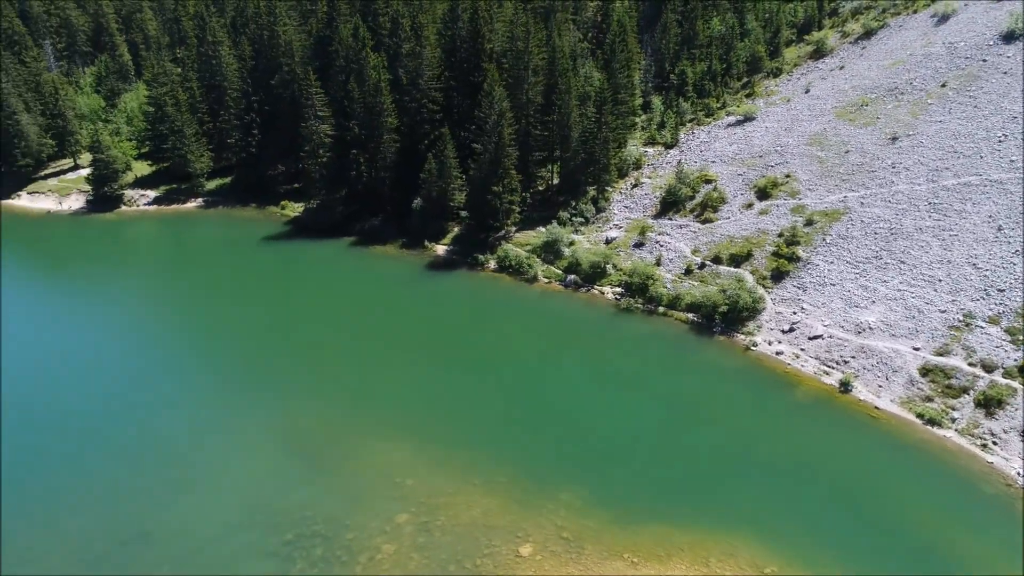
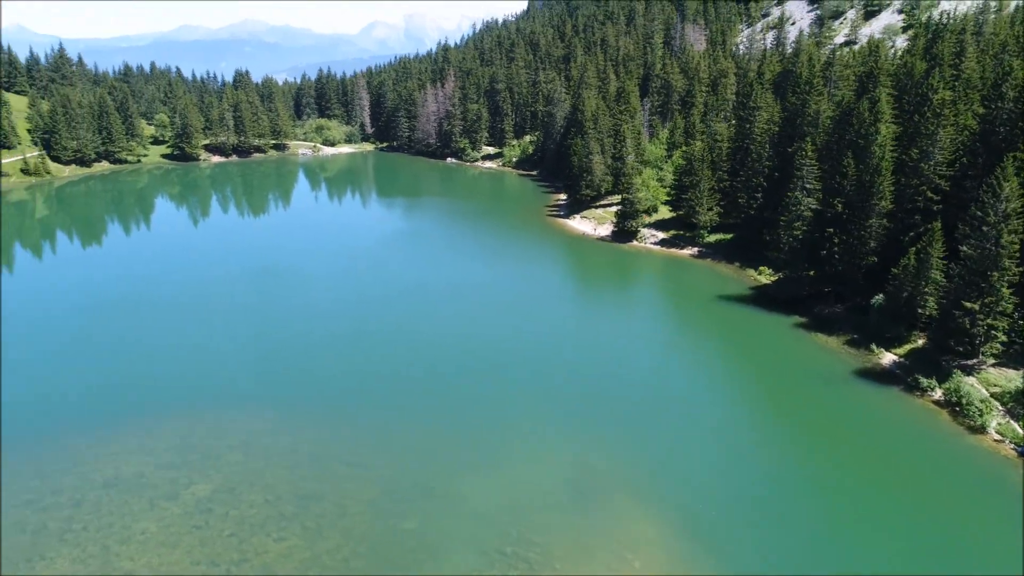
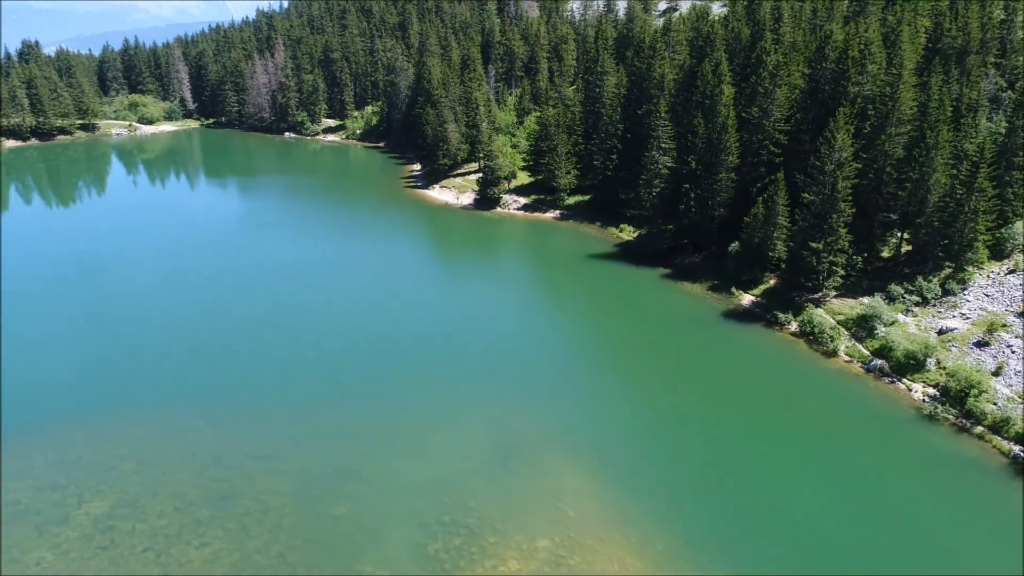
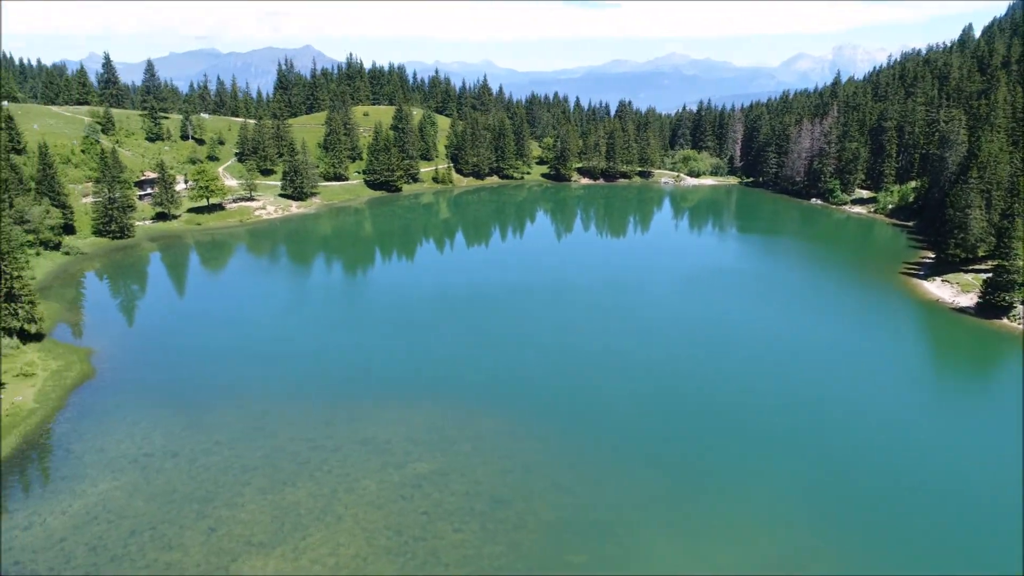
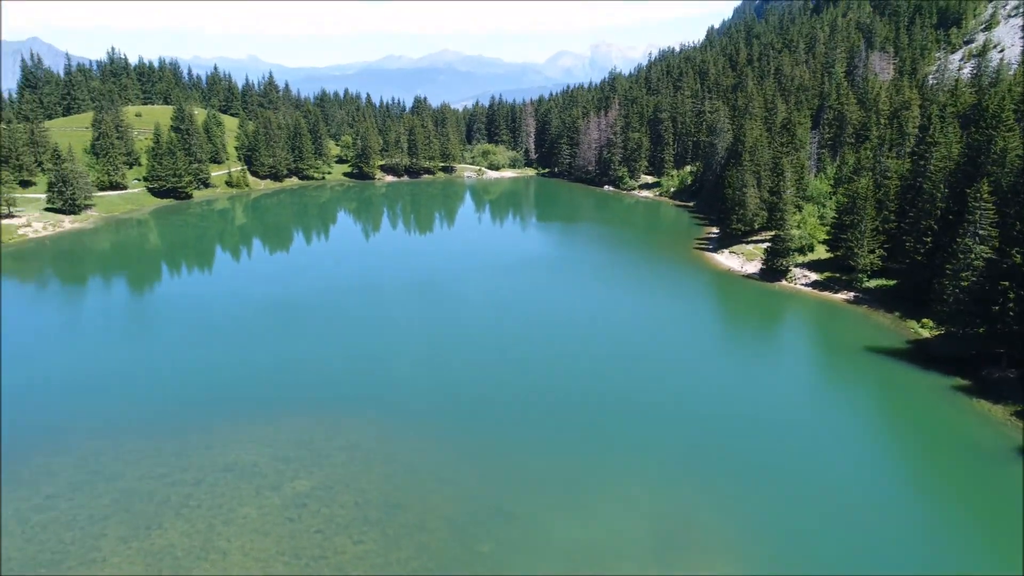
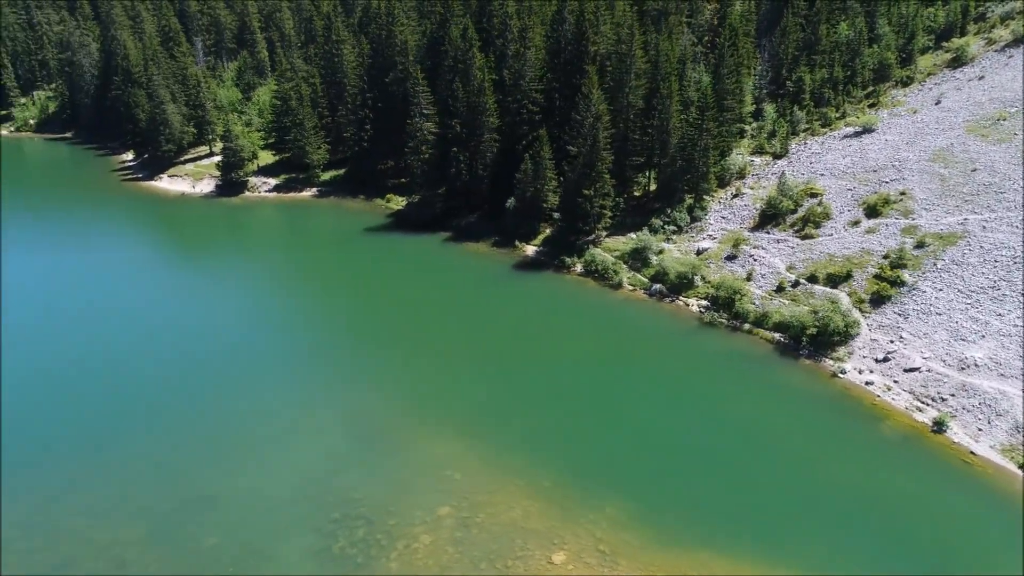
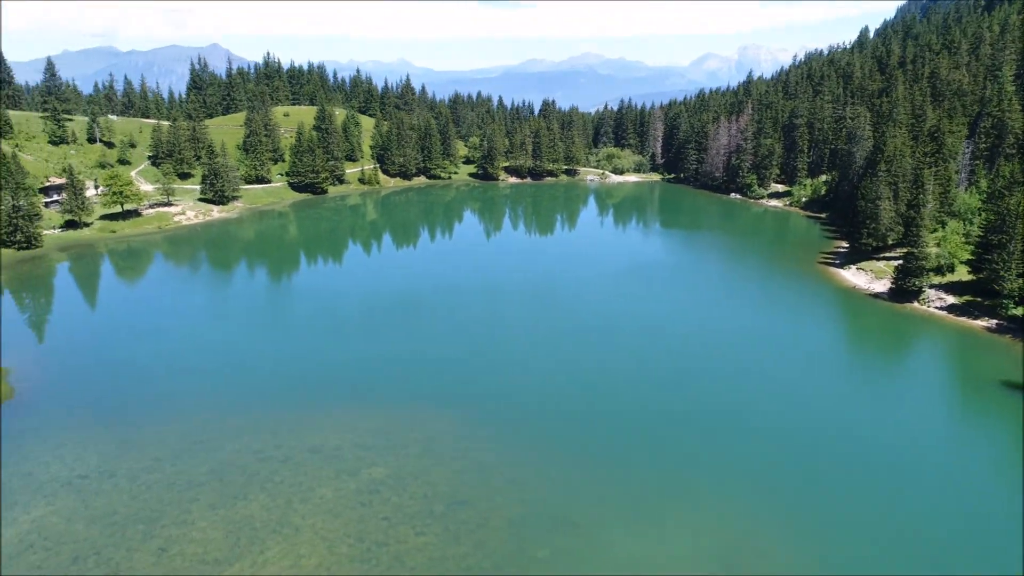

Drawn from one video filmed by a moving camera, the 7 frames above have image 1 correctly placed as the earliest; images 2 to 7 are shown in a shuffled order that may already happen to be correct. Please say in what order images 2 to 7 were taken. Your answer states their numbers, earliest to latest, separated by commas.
6, 3, 2, 5, 7, 4
